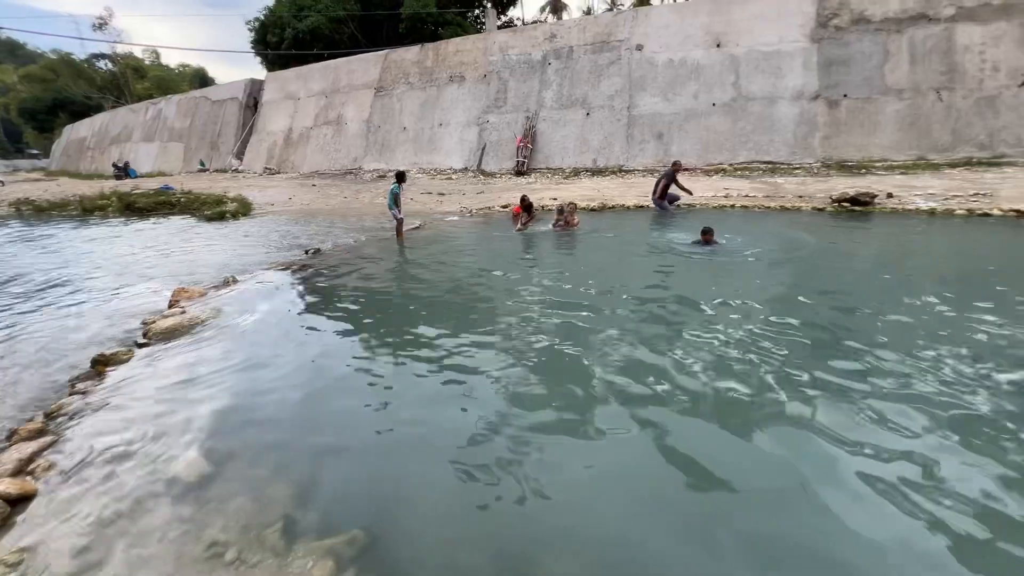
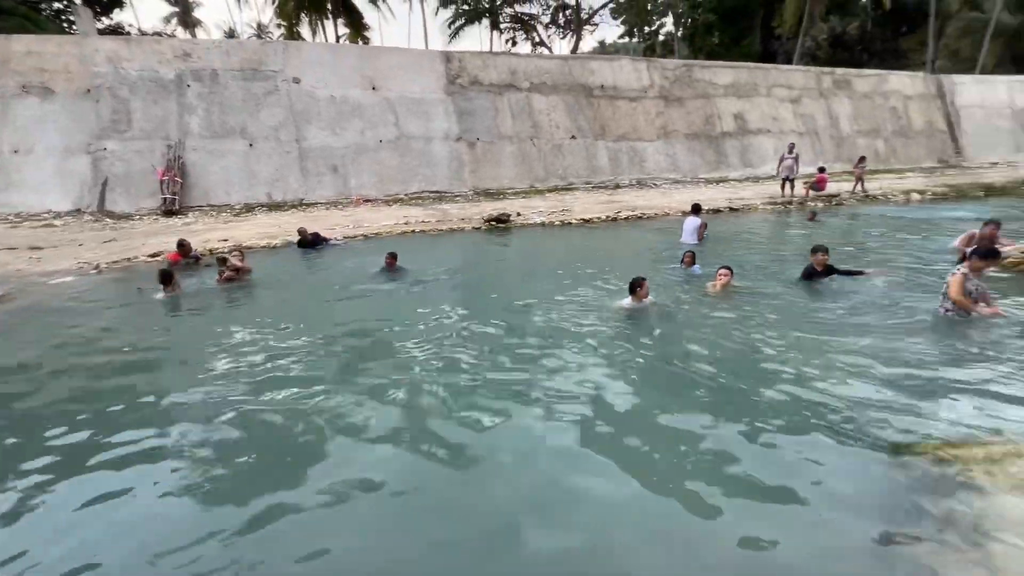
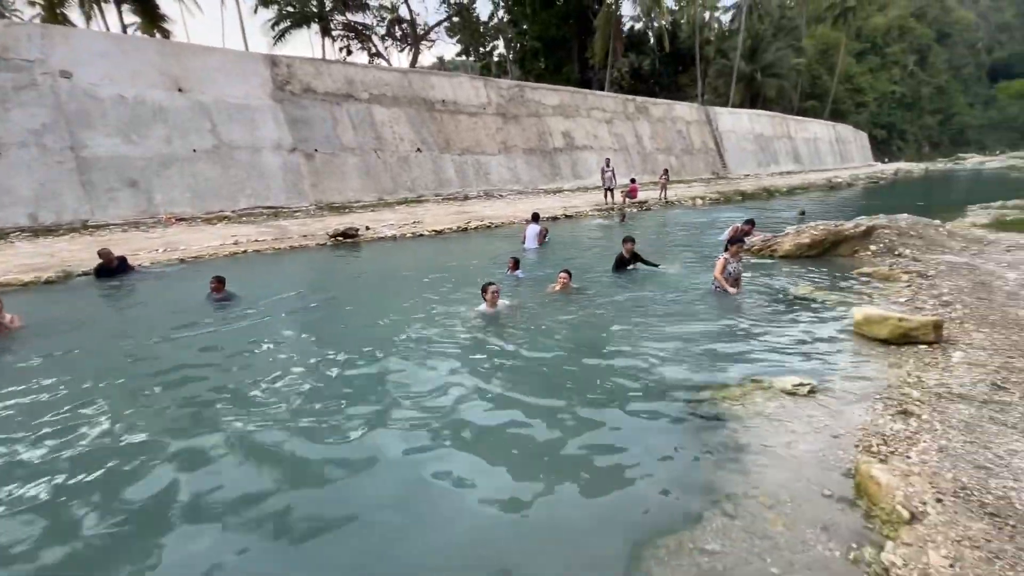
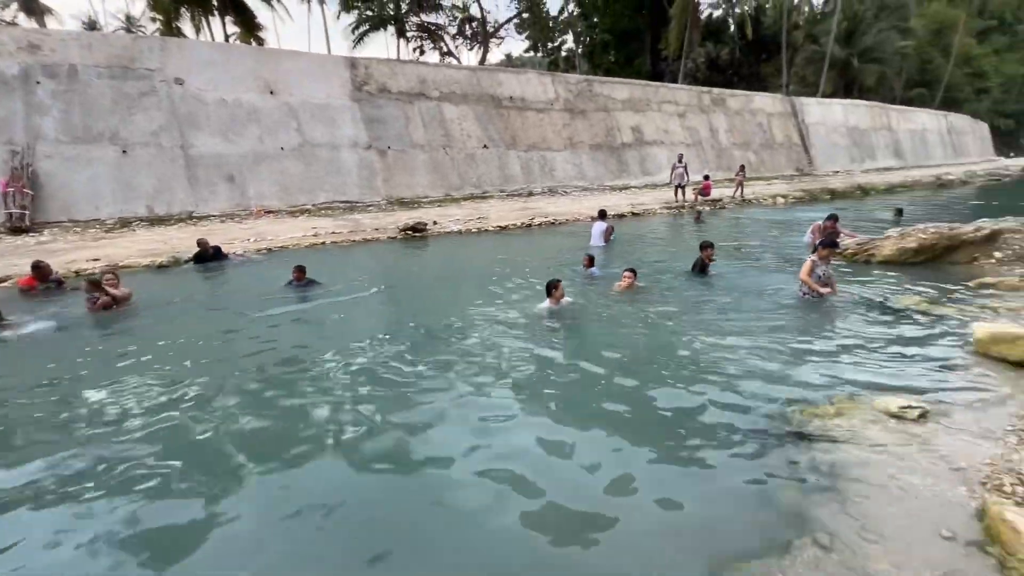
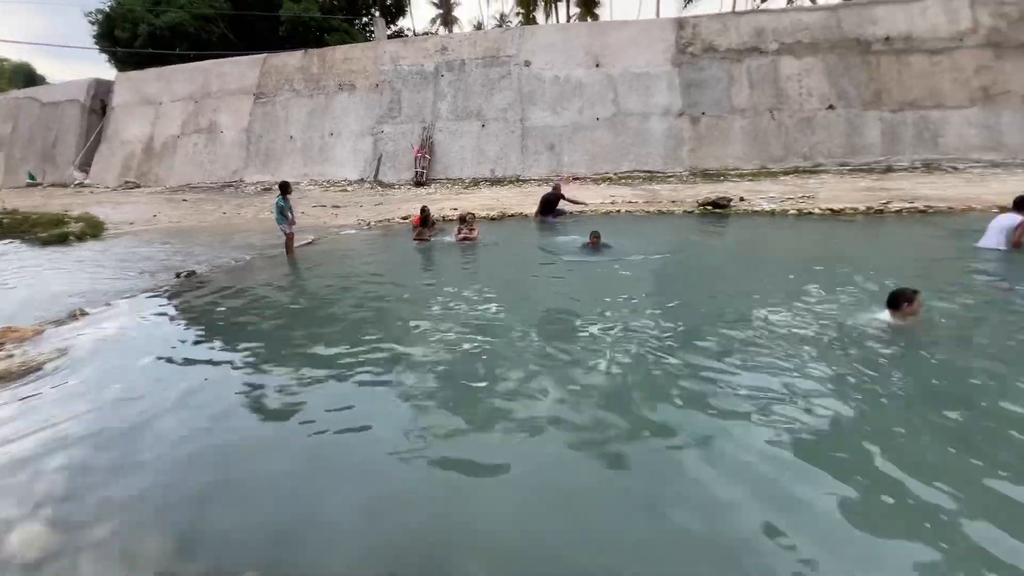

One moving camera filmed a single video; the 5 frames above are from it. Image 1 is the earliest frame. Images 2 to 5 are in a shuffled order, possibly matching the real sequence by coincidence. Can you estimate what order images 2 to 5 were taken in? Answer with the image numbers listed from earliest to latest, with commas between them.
5, 2, 4, 3
